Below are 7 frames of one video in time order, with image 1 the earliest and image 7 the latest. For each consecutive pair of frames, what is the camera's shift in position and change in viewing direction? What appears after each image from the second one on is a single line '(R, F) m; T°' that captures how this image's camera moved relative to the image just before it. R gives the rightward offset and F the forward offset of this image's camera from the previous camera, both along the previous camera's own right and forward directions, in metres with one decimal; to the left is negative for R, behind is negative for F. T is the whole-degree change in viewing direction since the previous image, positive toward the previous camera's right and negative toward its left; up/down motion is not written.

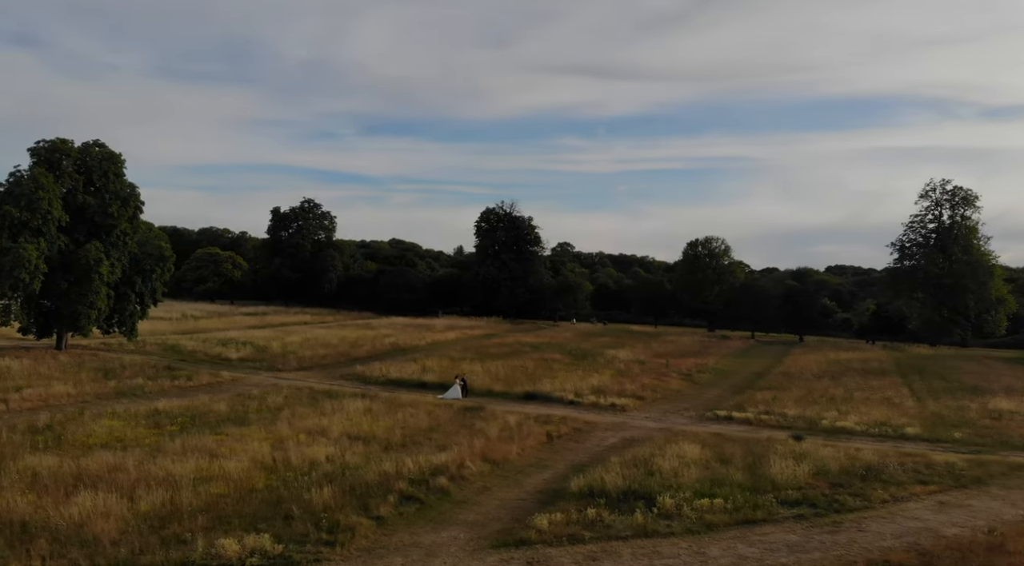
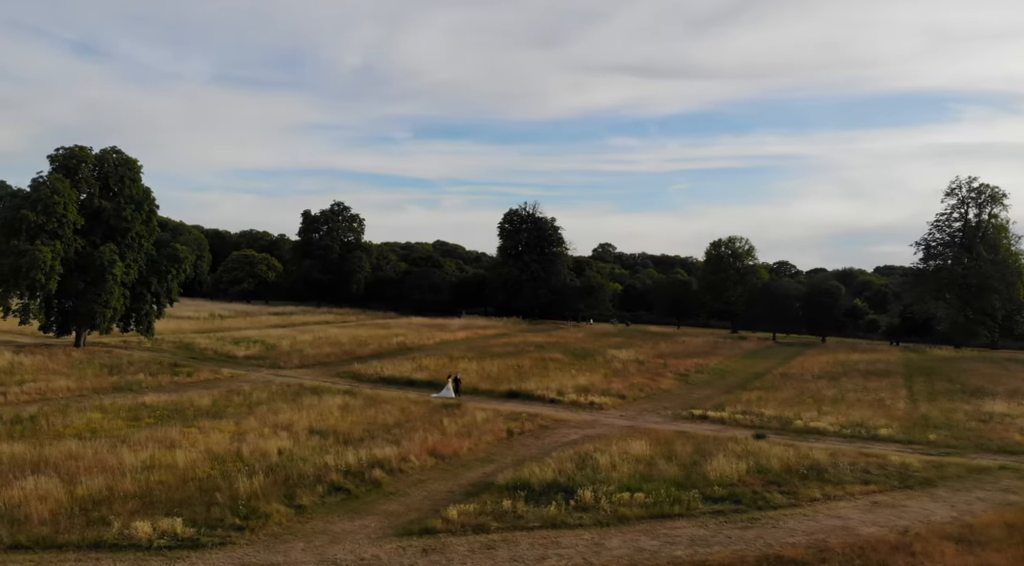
(+3.2, -0.6) m; -4°
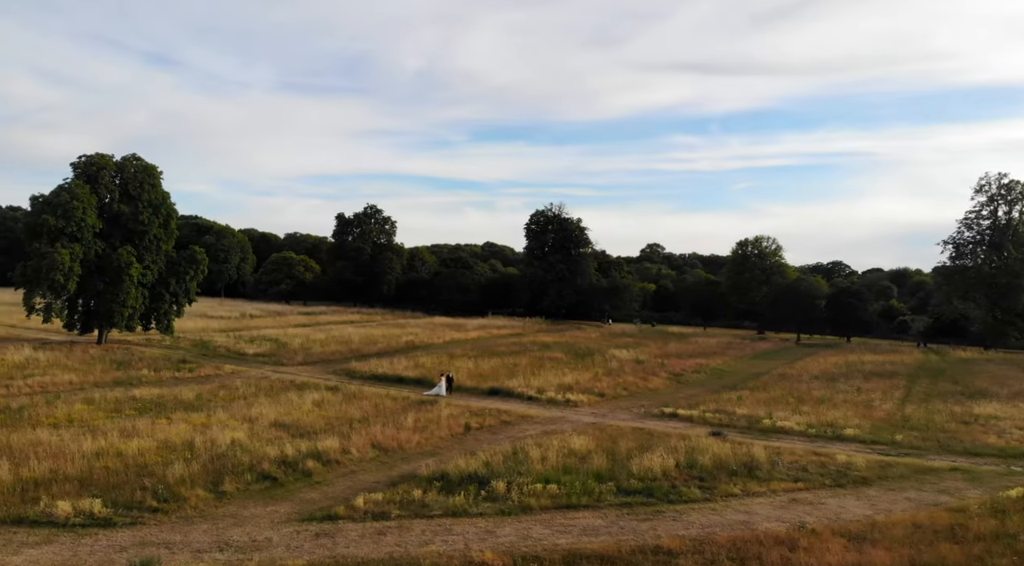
(+3.7, -0.7) m; -5°
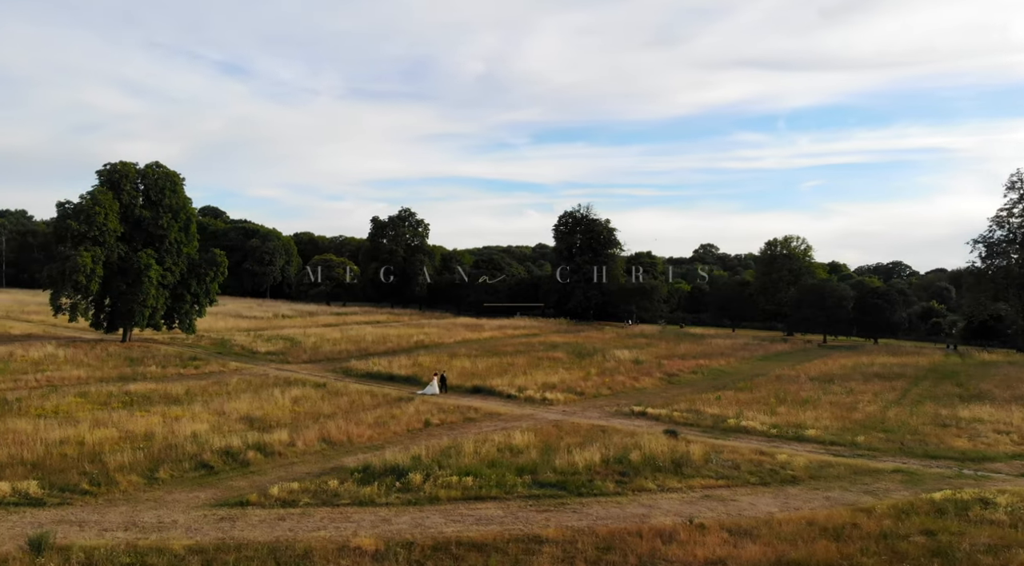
(+4.0, -0.7) m; -5°
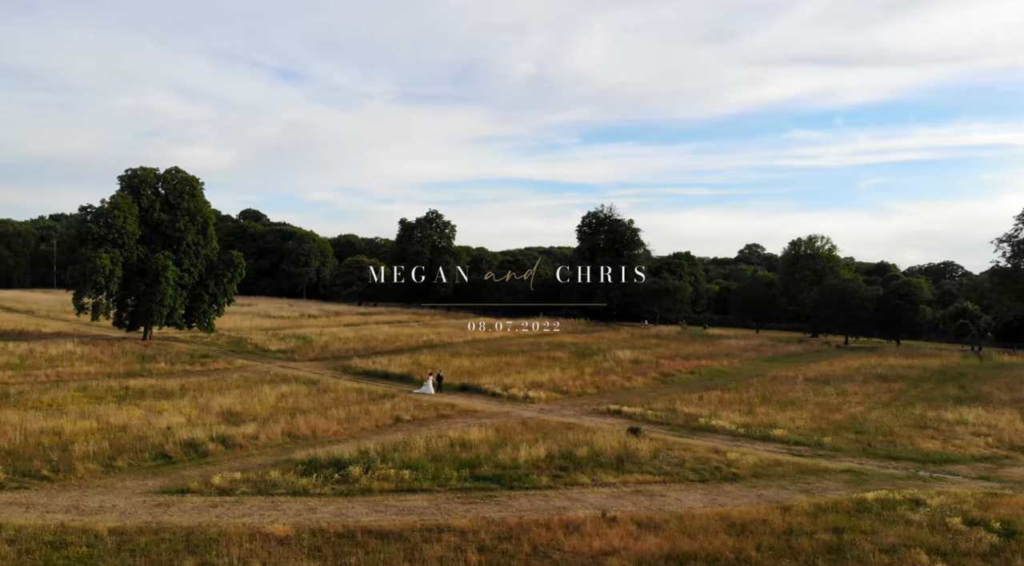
(+3.3, -0.6) m; -4°
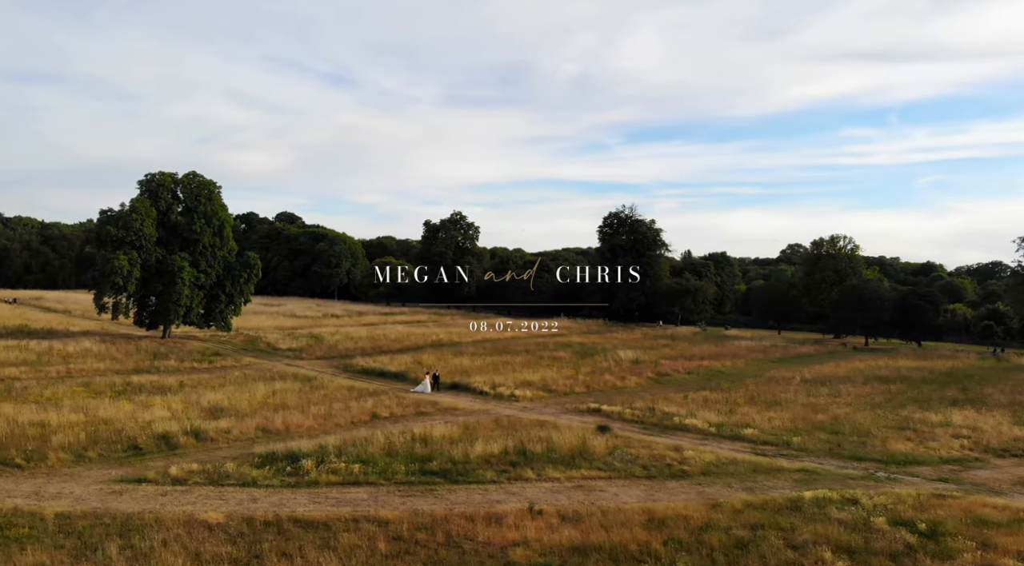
(+2.9, -0.5) m; -4°
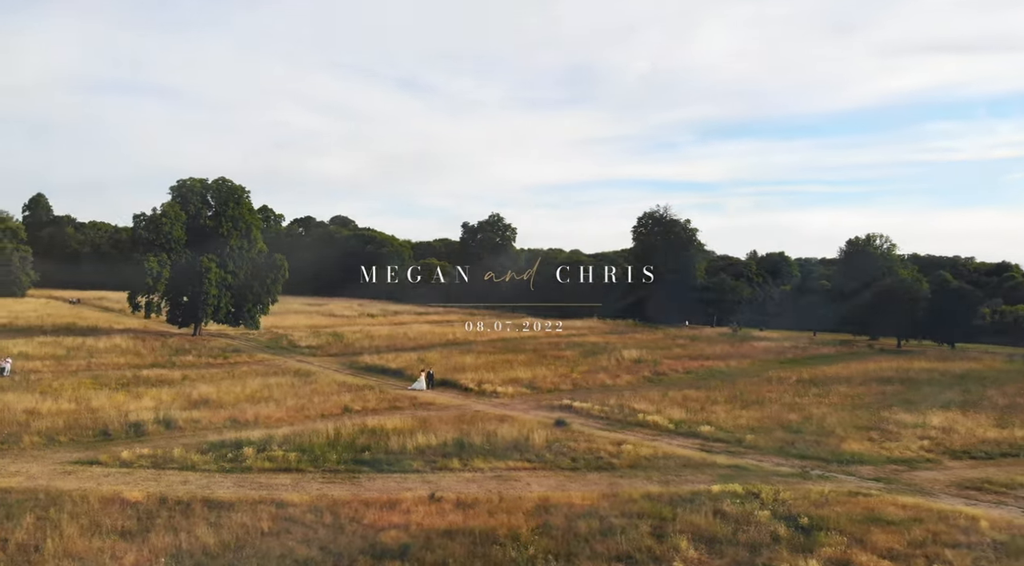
(+4.5, -0.7) m; -6°
